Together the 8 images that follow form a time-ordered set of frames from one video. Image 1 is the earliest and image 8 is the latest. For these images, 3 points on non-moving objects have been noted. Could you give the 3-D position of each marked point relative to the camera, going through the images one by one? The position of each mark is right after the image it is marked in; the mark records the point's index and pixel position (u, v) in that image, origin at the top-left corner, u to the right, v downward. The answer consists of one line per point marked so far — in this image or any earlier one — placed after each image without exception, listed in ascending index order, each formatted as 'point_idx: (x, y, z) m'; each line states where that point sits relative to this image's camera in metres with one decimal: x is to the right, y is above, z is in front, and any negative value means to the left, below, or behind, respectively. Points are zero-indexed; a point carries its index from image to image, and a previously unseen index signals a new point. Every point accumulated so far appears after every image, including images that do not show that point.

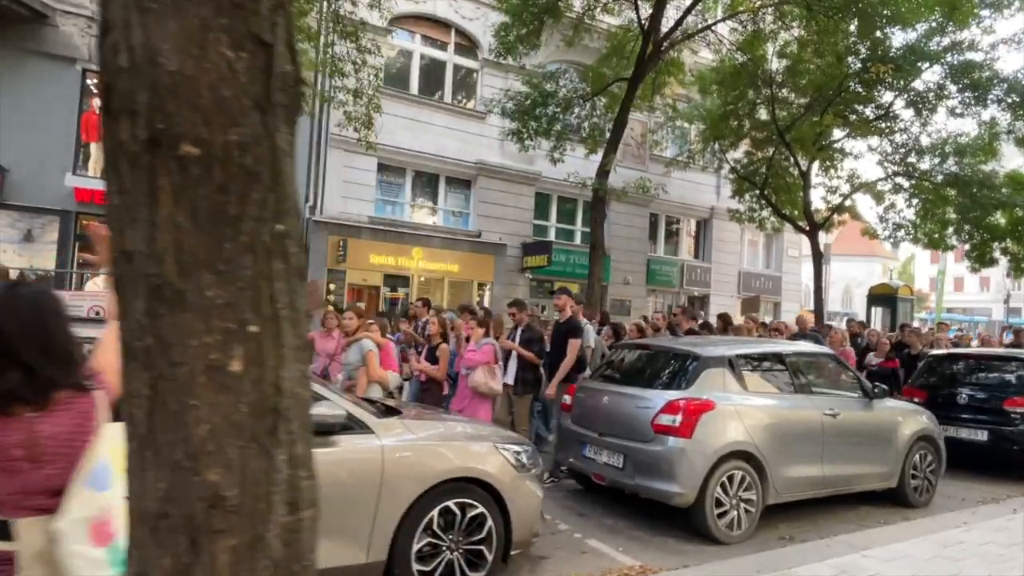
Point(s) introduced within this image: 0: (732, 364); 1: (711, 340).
0: (+2.0, -0.7, +5.8) m
1: (+1.9, -0.5, +6.0) m
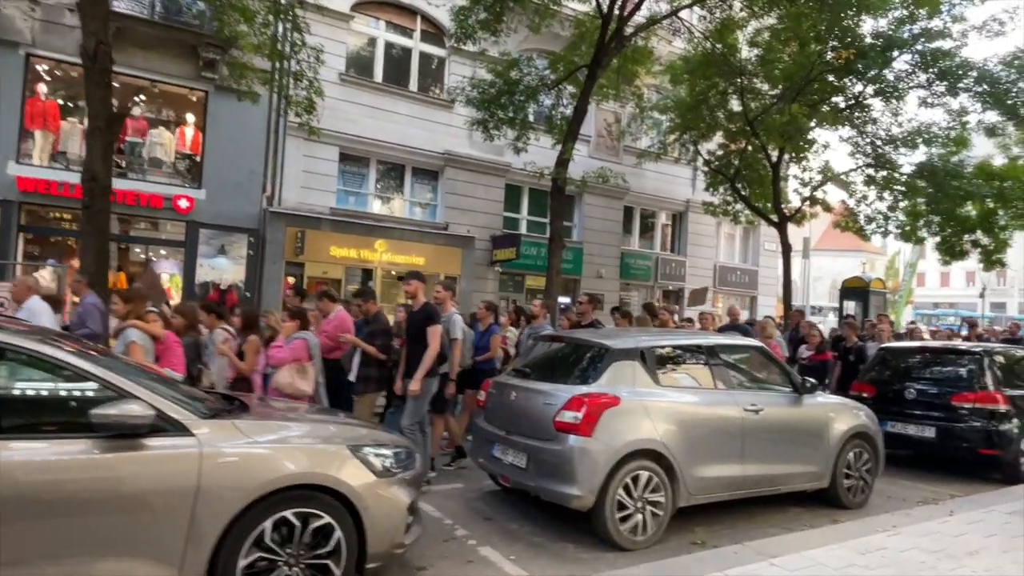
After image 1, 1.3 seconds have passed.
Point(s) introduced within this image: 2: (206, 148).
0: (+1.1, -0.6, +5.4) m
1: (+1.0, -0.4, +5.6) m
2: (-8.0, +3.7, +16.8) m
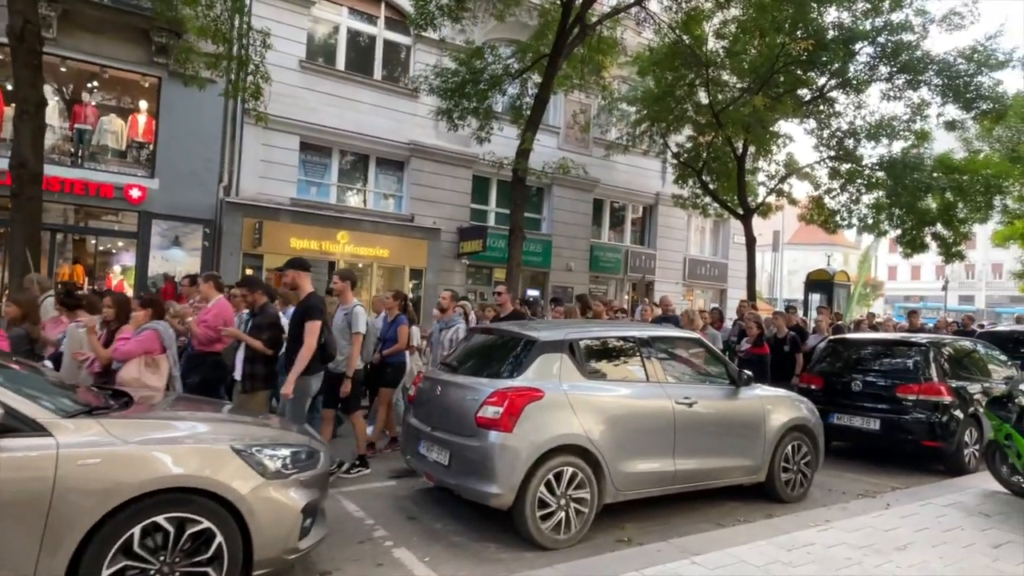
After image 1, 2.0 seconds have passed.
0: (+0.5, -0.5, +5.2) m
1: (+0.4, -0.3, +5.5) m
2: (-9.0, +3.9, +16.3) m
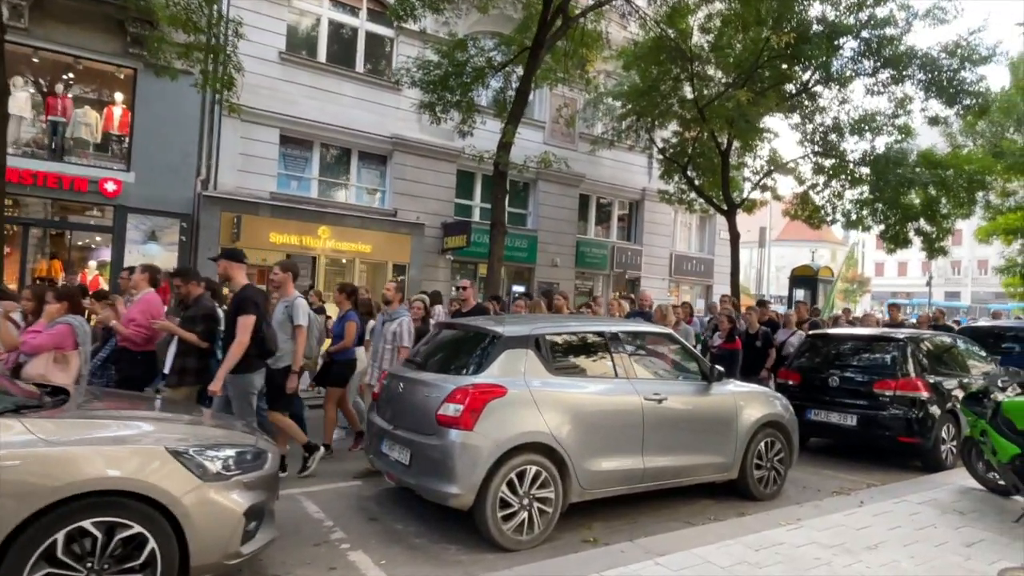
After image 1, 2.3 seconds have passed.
0: (+0.2, -0.4, +5.0) m
1: (+0.1, -0.2, +5.3) m
2: (-9.4, +4.0, +16.0) m
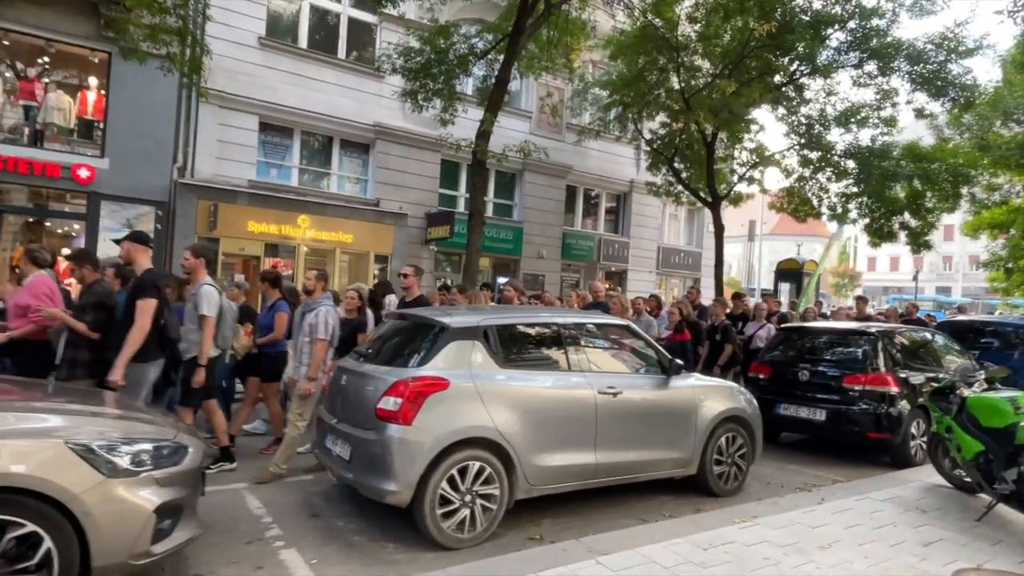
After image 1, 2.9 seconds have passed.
0: (-0.1, -0.4, +4.9) m
1: (-0.3, -0.2, +5.1) m
2: (-9.9, +4.3, +15.7) m
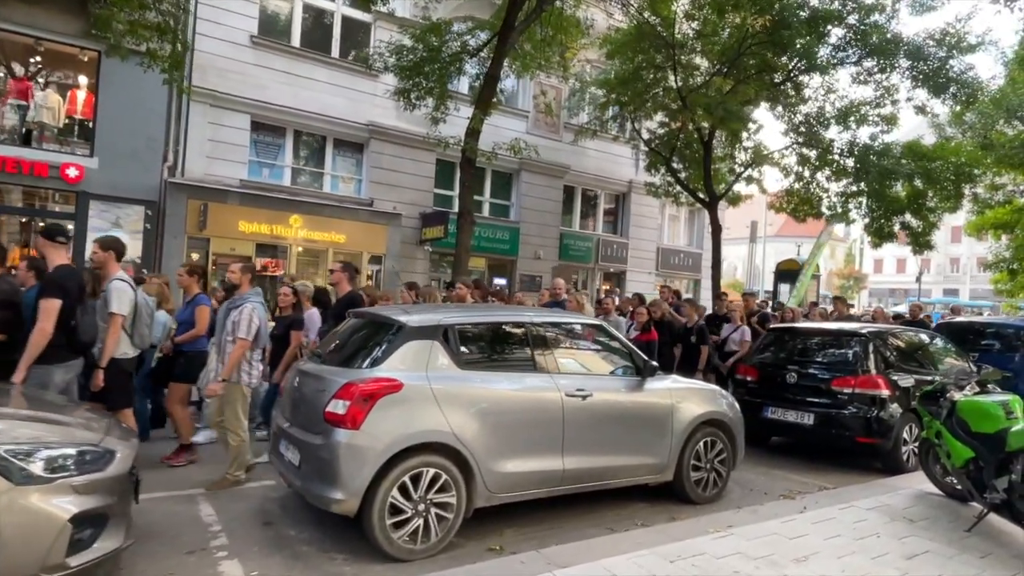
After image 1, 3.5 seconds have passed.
0: (-0.4, -0.3, +4.6) m
1: (-0.5, -0.1, +4.9) m
2: (-10.0, +4.3, +15.6) m
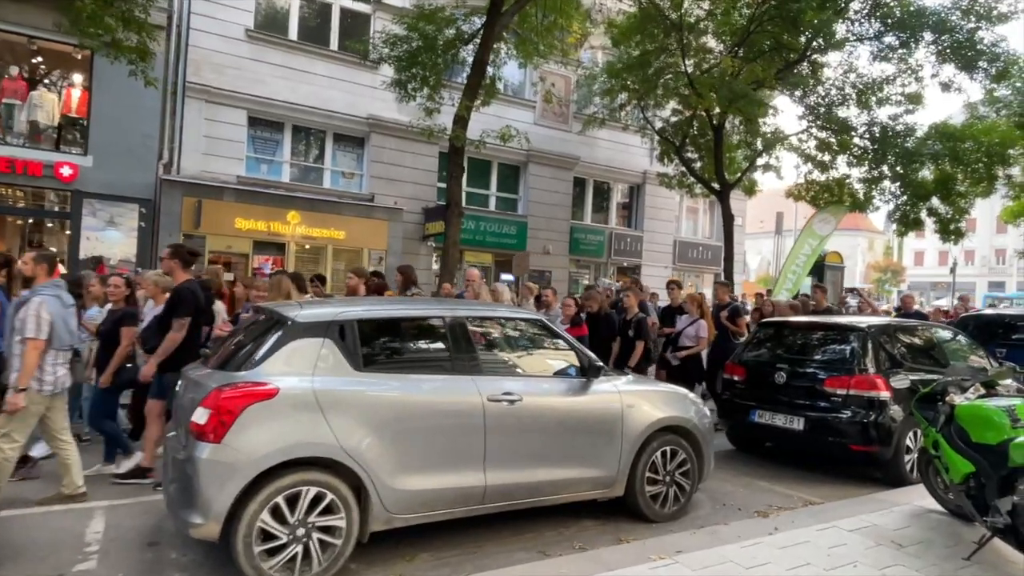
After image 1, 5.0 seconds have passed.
0: (-1.0, -0.3, +4.1) m
1: (-1.1, -0.1, +4.3) m
2: (-10.1, +4.3, +15.4) m
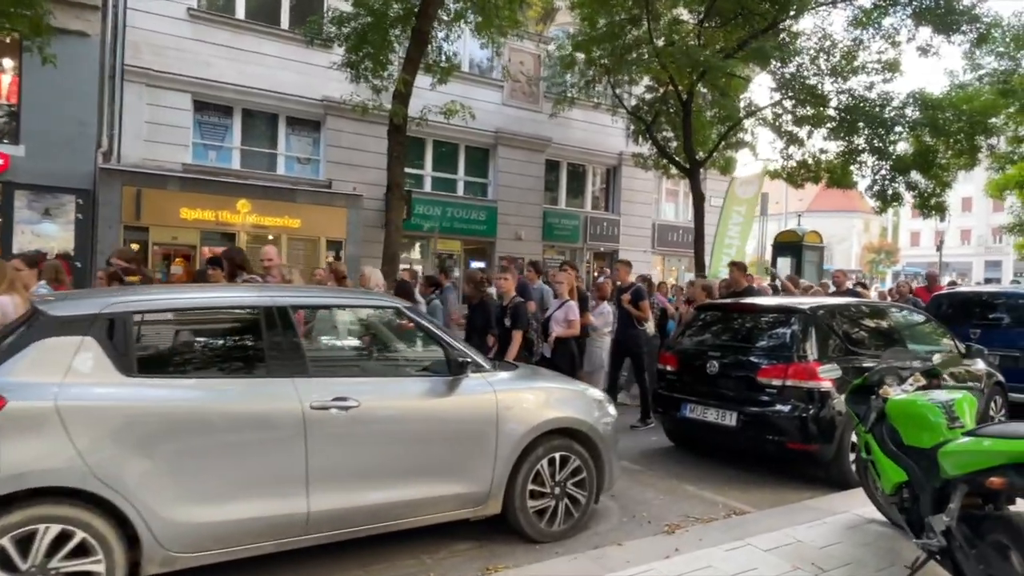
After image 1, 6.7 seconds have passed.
0: (-2.0, -0.2, +3.3) m
1: (-2.1, 0.0, +3.6) m
2: (-11.2, +4.4, +14.6) m
